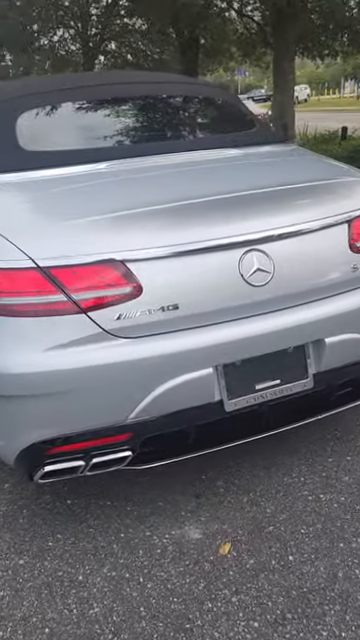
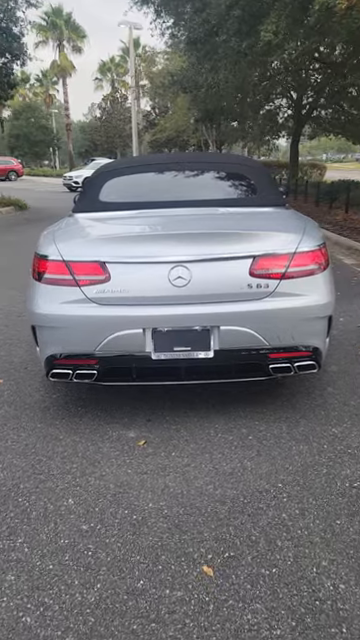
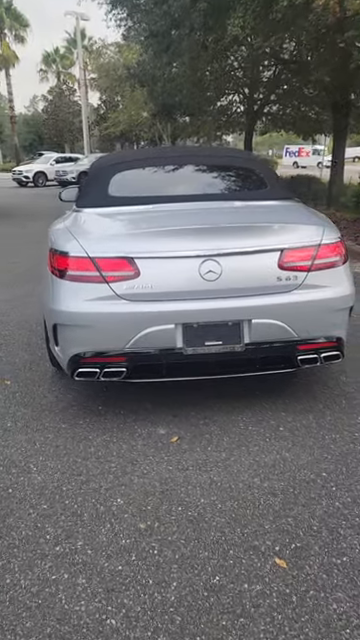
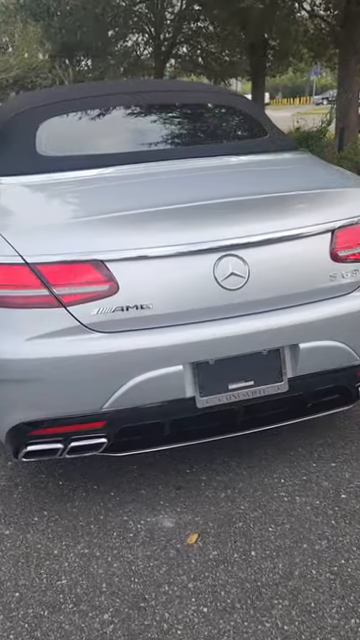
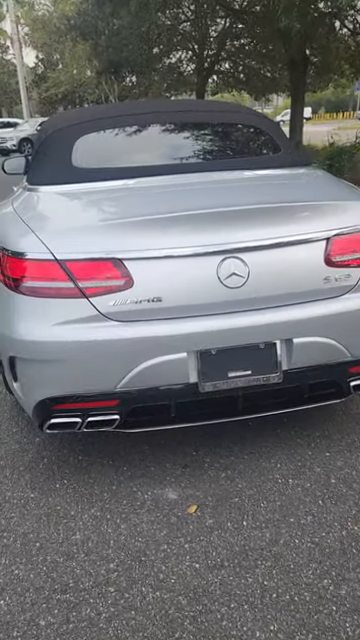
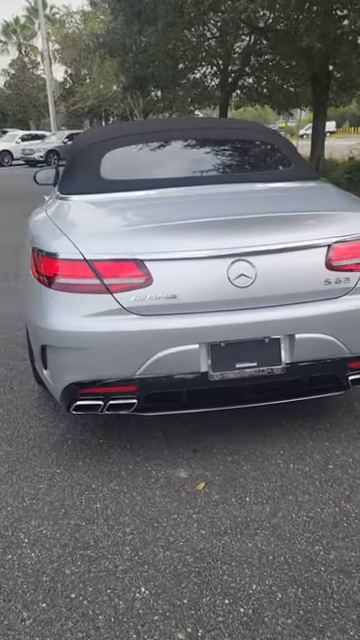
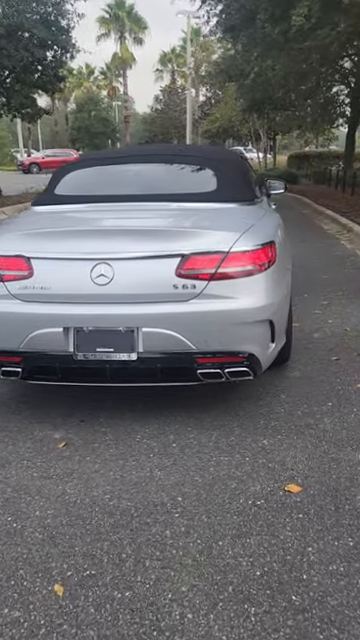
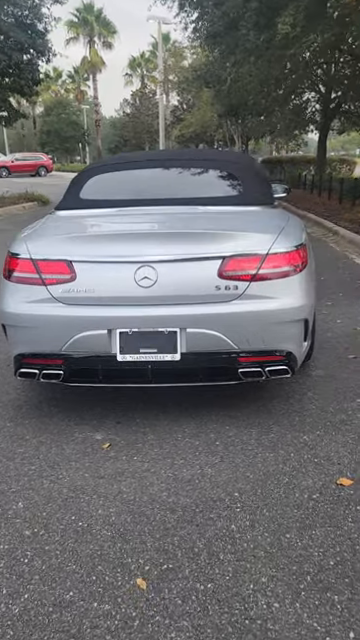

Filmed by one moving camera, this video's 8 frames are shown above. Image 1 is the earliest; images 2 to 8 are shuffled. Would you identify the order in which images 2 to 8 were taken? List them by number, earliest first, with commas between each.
4, 5, 6, 3, 2, 8, 7
